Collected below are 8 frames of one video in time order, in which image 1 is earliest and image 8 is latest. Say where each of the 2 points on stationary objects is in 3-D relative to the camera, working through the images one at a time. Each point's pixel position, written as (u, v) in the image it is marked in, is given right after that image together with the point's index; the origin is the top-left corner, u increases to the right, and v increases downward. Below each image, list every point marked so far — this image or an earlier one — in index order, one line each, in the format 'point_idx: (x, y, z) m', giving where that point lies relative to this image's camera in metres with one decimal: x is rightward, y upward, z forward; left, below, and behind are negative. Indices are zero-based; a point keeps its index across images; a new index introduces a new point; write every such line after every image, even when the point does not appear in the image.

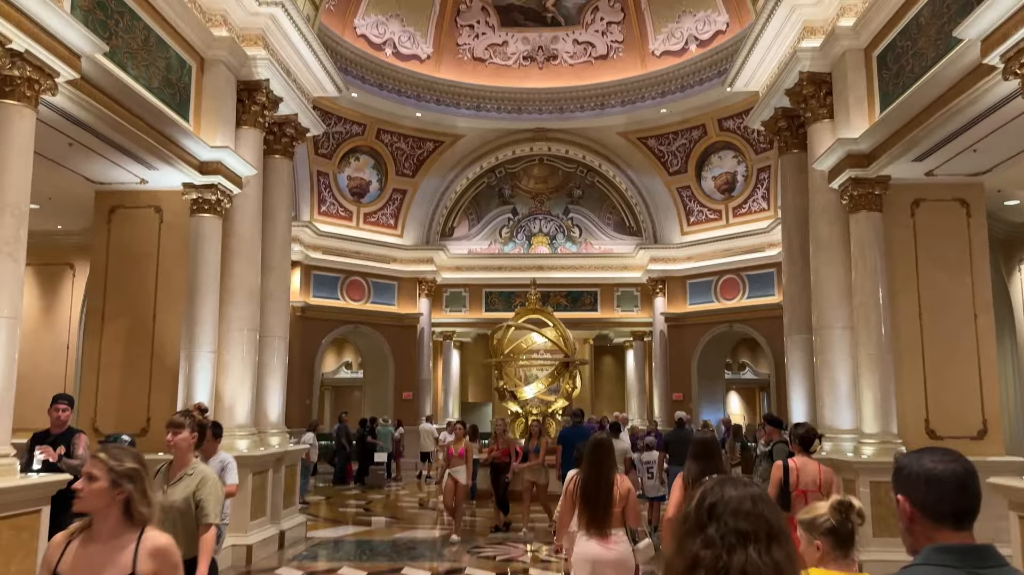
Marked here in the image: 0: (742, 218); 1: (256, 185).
0: (+5.0, +1.5, +16.4) m
1: (-2.4, +1.0, +7.3) m
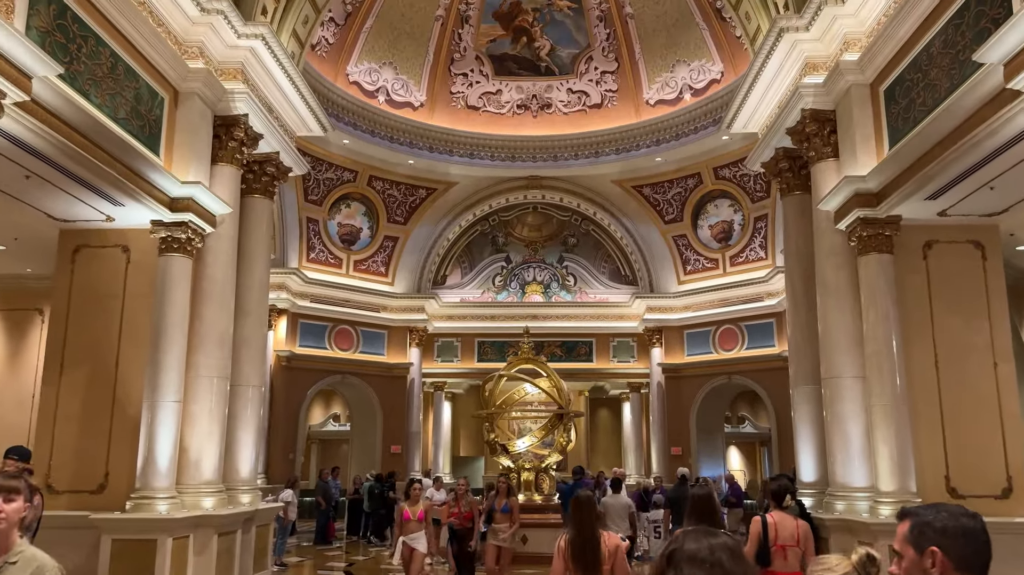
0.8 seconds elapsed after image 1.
0: (+4.8, +0.4, +16.1) m
1: (-2.5, +0.6, +6.9) m
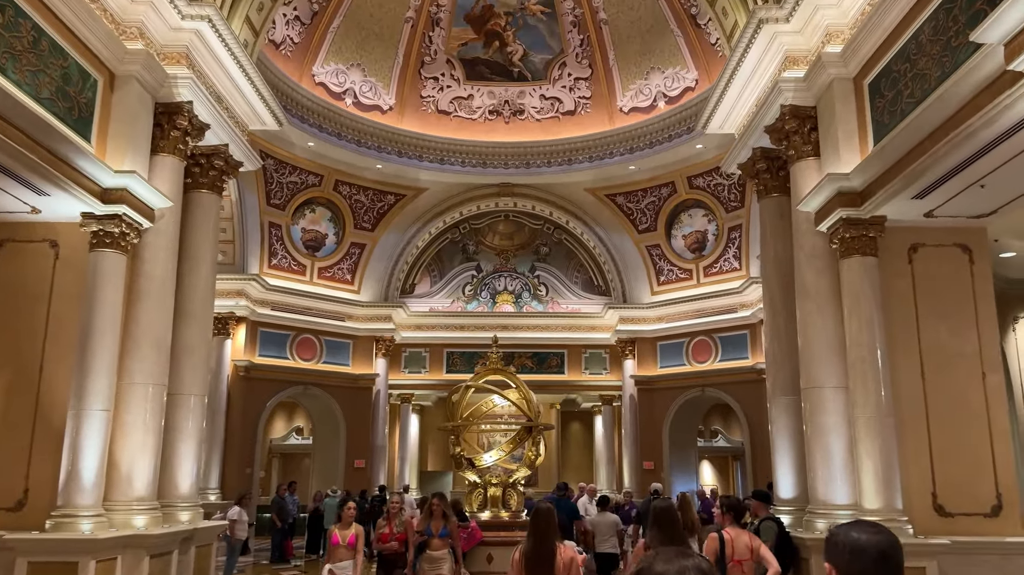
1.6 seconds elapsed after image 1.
0: (+4.2, +0.2, +15.8) m
1: (-2.8, +0.6, +6.4) m
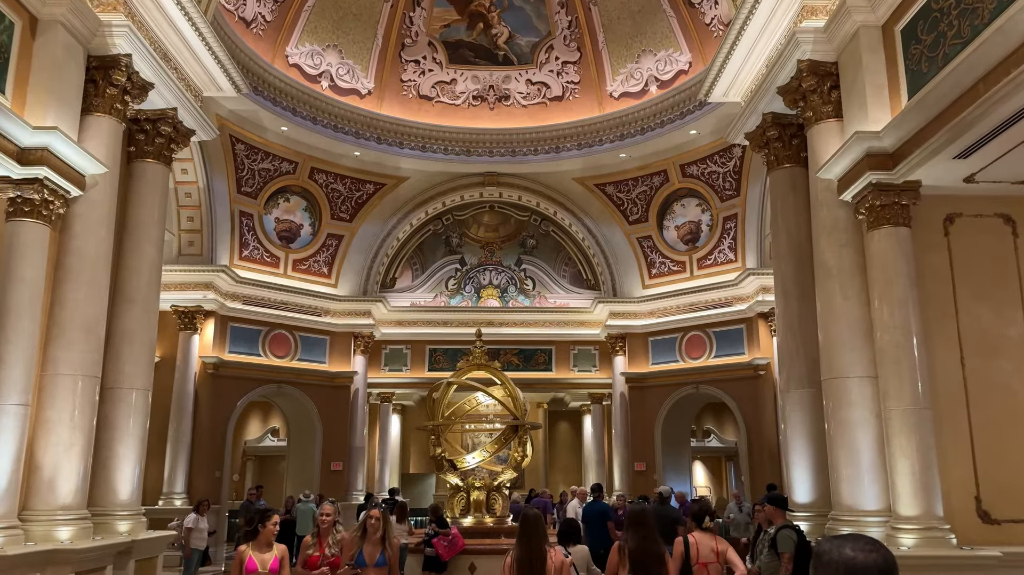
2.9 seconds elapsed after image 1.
0: (+3.9, +0.3, +15.2) m
1: (-2.9, +0.7, +5.6) m
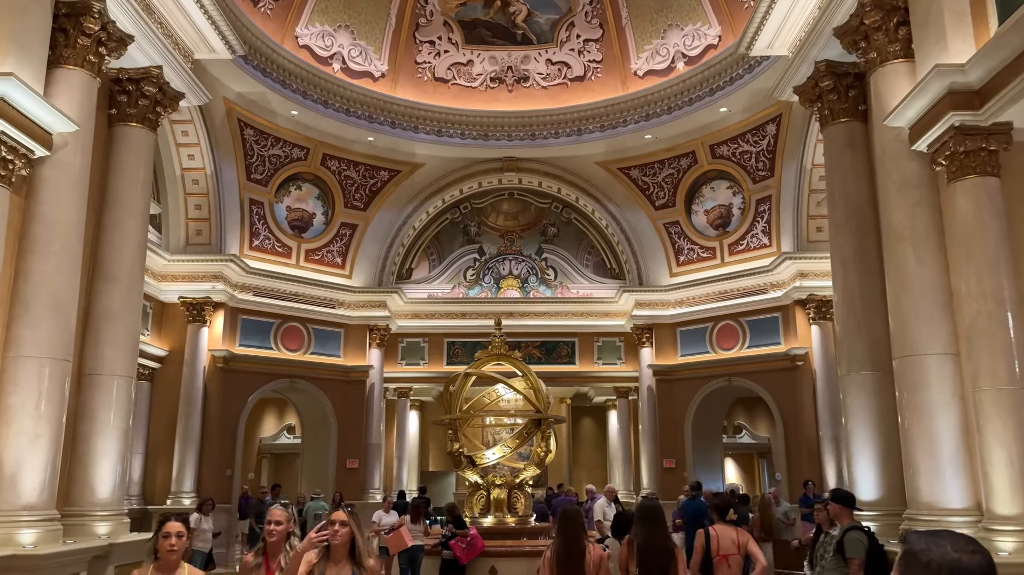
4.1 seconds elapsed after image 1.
0: (+4.3, +0.6, +14.4) m
1: (-2.8, +0.9, +5.0) m
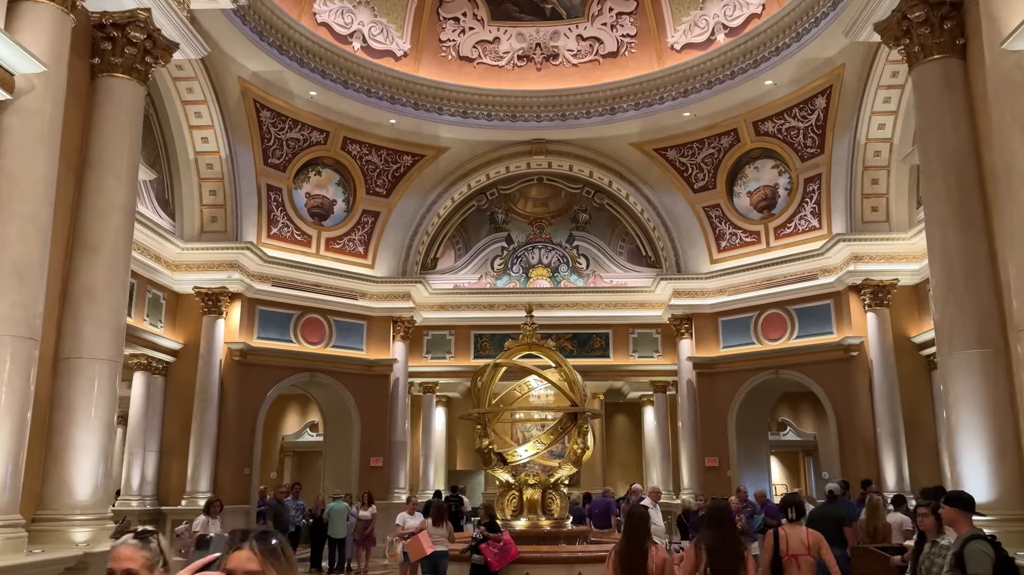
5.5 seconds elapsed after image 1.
0: (+4.8, +0.8, +13.5) m
1: (-2.6, +1.1, +4.3) m
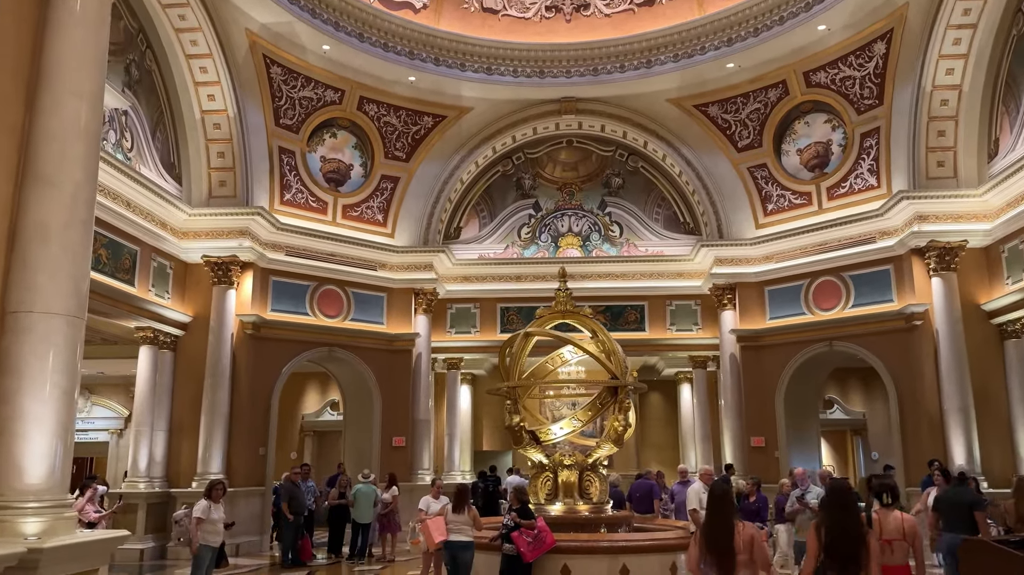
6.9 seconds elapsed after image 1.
0: (+5.3, +1.4, +12.4) m
1: (-2.4, +1.4, +3.5) m
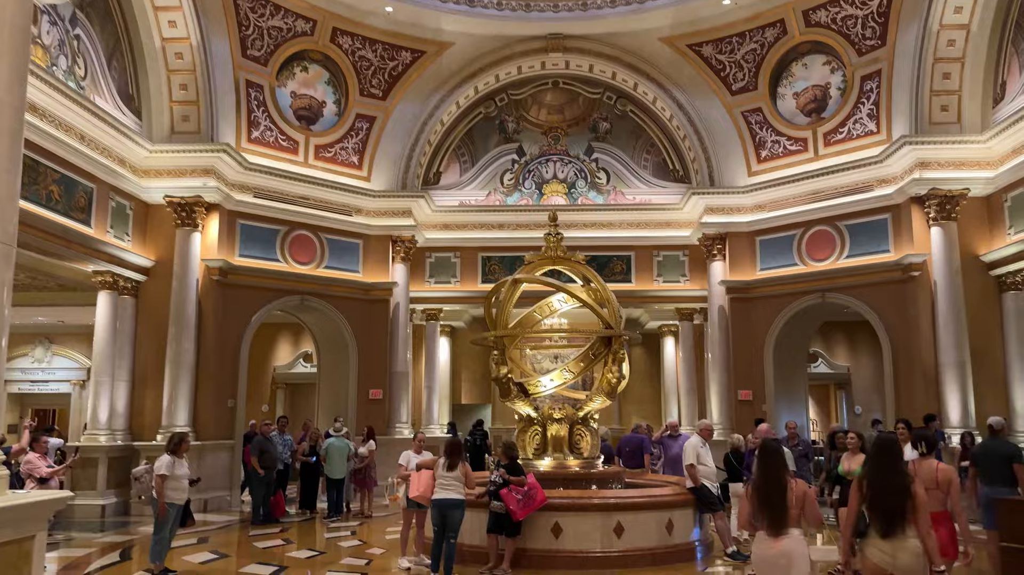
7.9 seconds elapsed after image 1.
0: (+5.0, +2.2, +11.9) m
1: (-2.3, +1.7, +2.8) m
